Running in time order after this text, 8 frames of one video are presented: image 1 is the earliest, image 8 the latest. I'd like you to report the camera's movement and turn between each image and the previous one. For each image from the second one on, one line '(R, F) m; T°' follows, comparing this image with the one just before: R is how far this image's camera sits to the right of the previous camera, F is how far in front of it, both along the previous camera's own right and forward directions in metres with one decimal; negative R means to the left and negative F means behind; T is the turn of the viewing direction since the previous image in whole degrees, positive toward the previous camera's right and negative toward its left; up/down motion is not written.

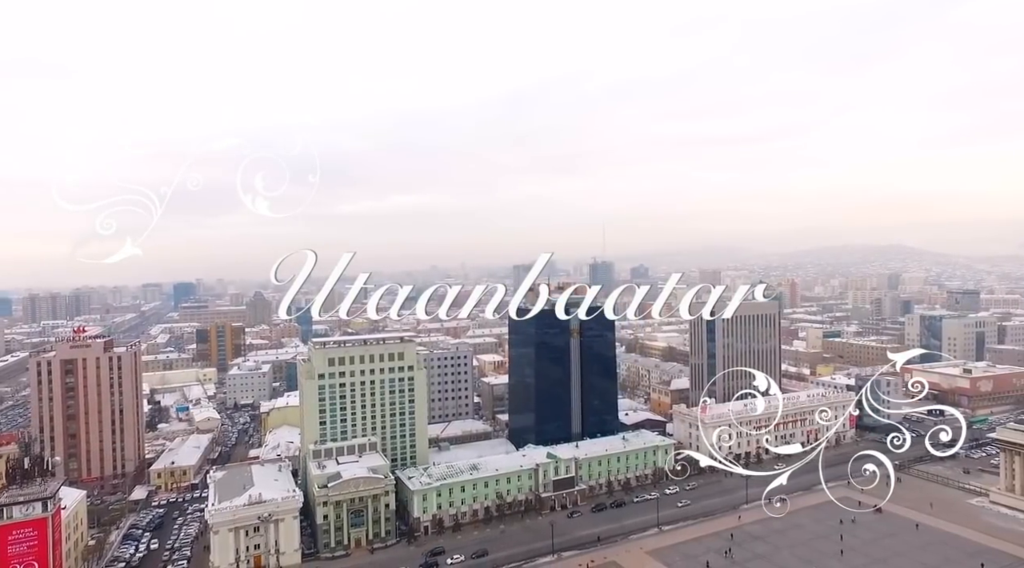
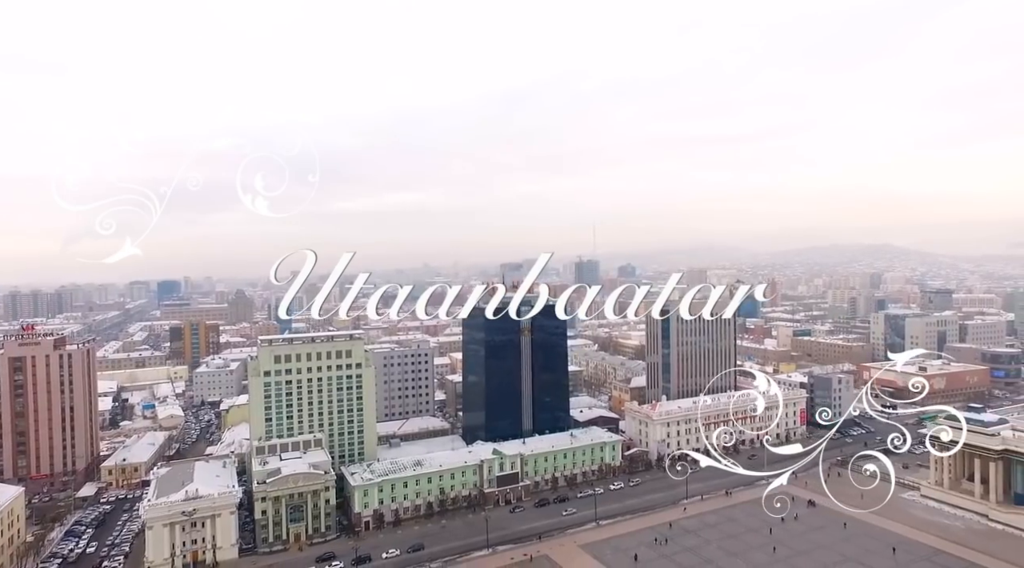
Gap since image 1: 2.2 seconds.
(+1.9, -0.7) m; +1°
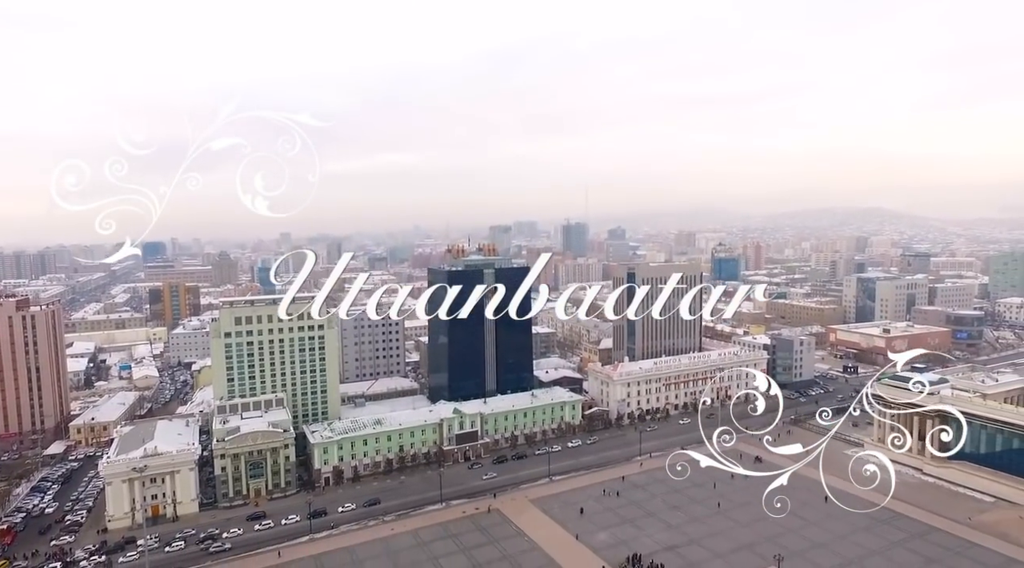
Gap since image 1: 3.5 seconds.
(+1.4, -0.6) m; +1°
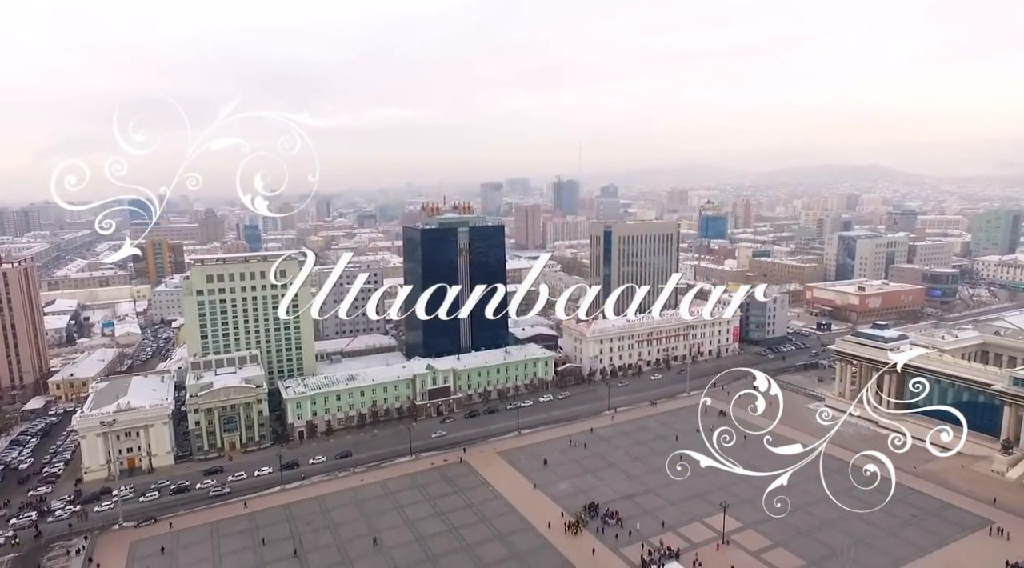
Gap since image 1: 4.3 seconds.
(+1.0, -0.5) m; +1°
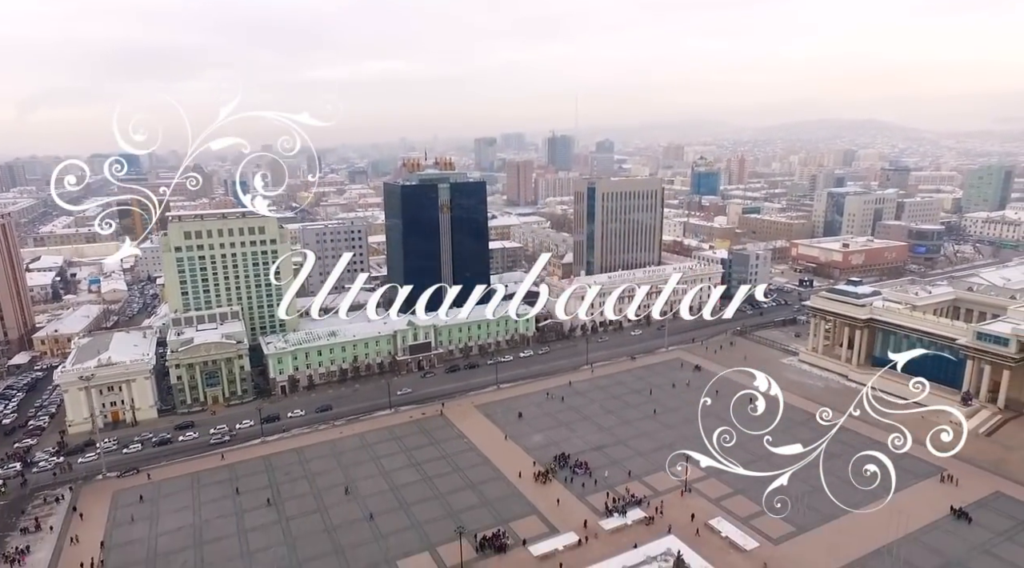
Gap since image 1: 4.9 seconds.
(+0.8, -0.3) m; 0°
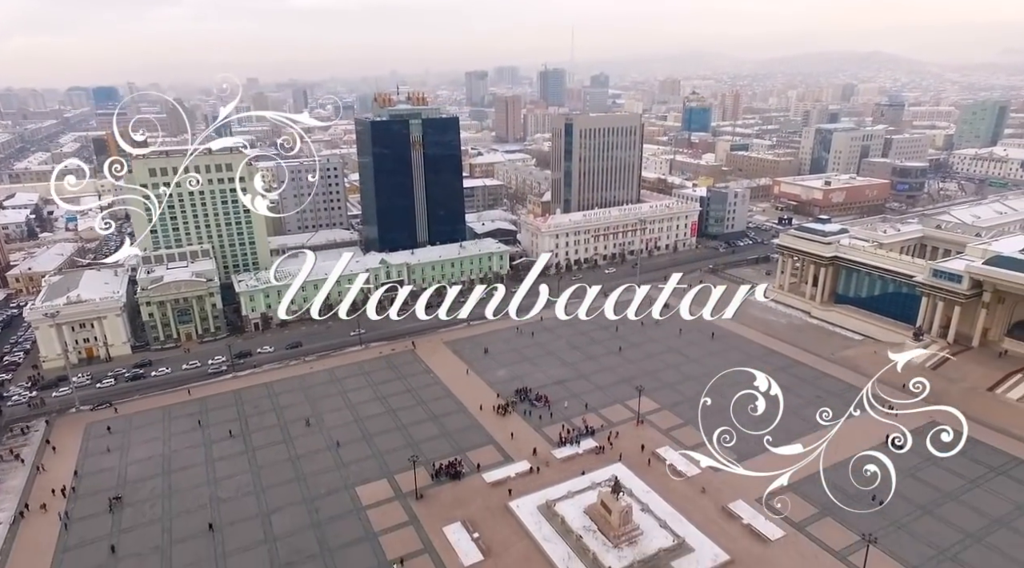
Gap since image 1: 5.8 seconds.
(+1.1, -0.4) m; +1°
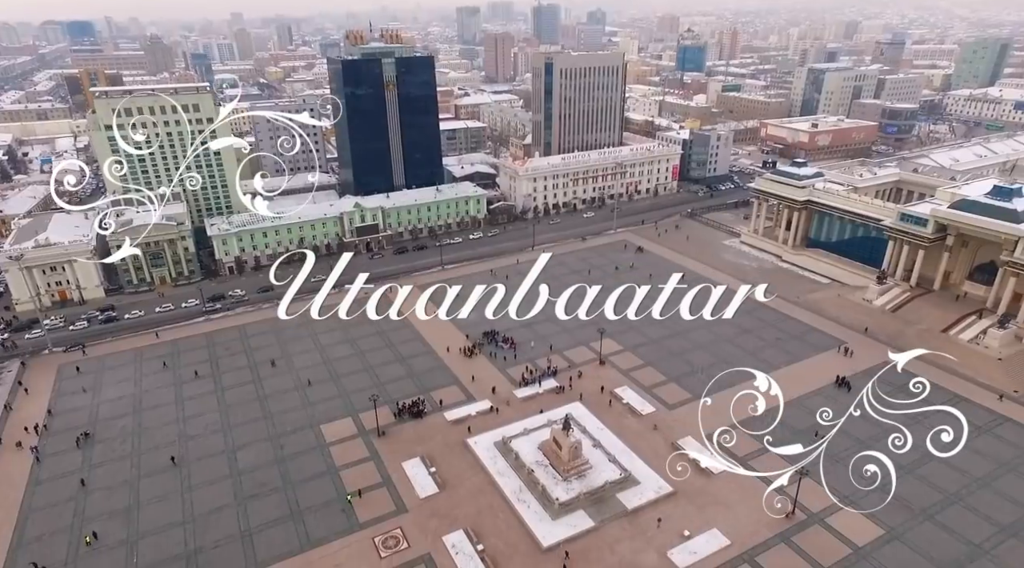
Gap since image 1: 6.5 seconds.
(+1.0, -0.2) m; +1°
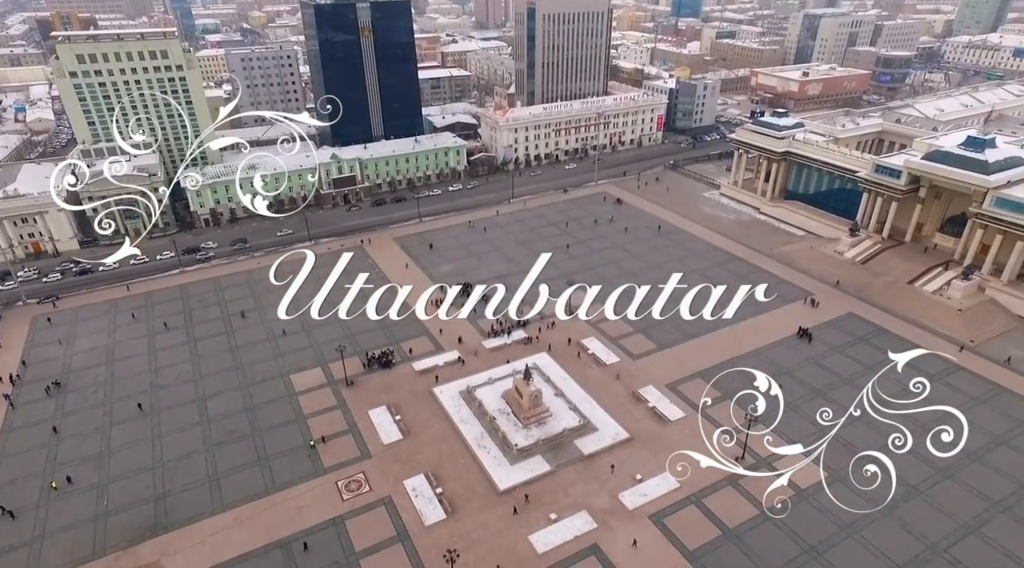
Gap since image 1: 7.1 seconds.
(+0.8, -0.2) m; 0°
